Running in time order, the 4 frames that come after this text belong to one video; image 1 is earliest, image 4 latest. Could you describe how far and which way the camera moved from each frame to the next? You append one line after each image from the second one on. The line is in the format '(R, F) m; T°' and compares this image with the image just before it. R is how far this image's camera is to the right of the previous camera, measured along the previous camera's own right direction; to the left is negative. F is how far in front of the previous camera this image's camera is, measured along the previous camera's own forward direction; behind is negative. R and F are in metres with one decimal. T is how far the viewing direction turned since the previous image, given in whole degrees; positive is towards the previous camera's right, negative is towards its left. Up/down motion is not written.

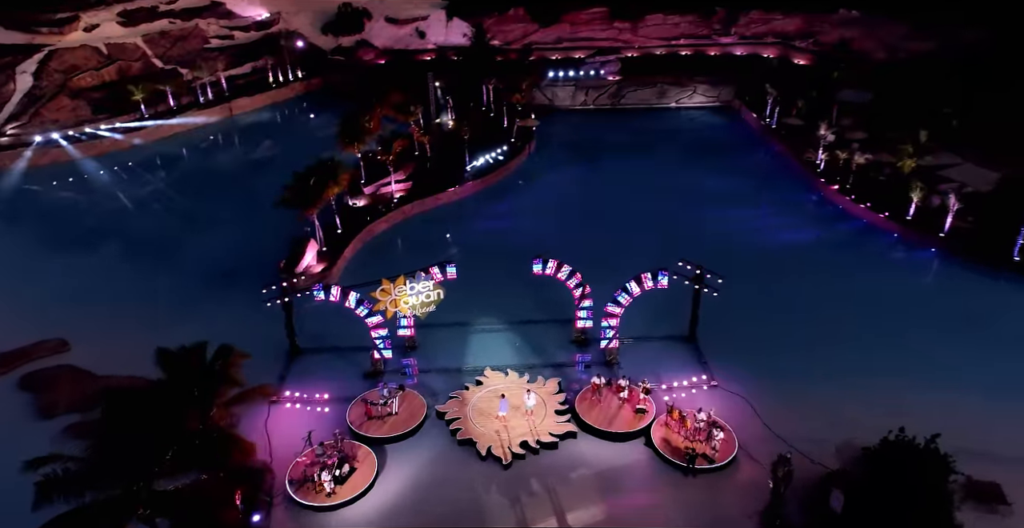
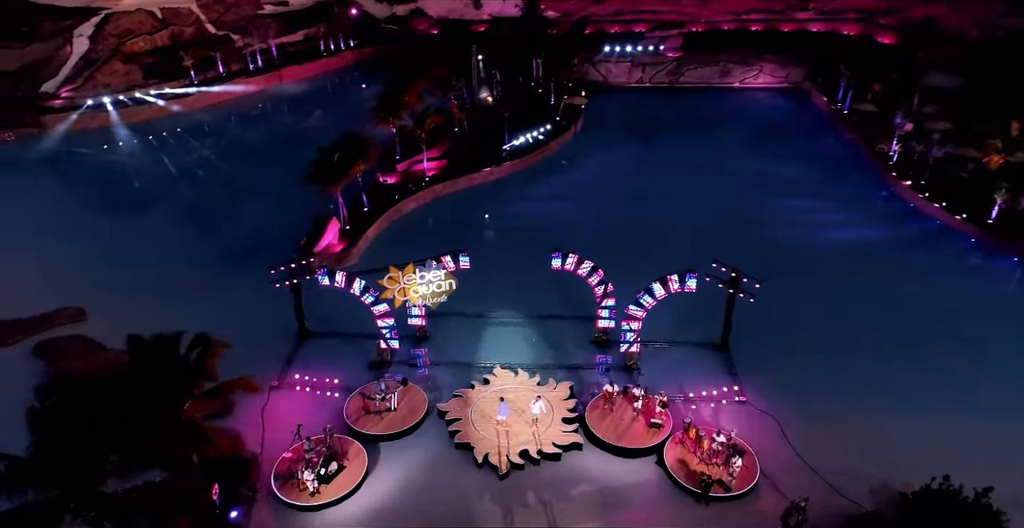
(+1.2, +1.3) m; -5°
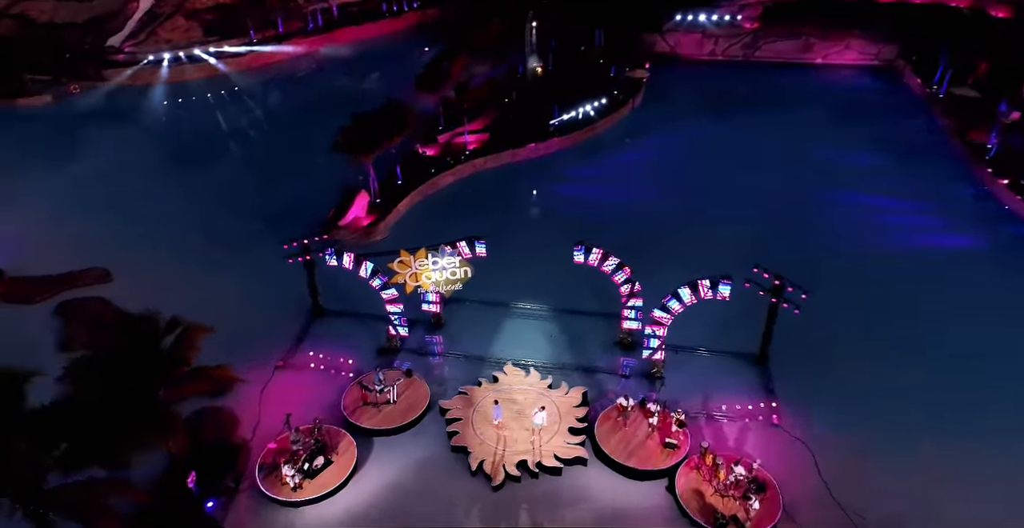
(+1.3, +1.4) m; -6°
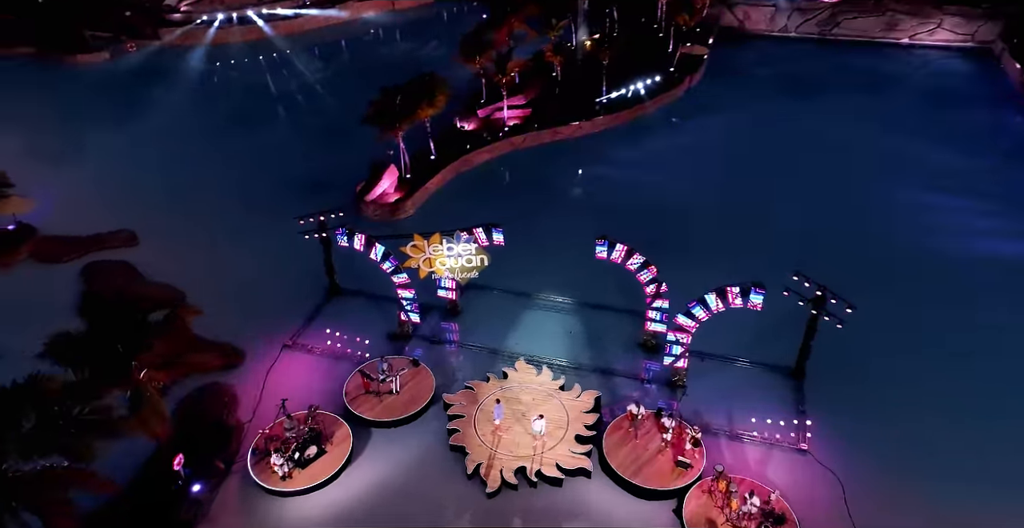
(+1.0, +1.0) m; -5°
